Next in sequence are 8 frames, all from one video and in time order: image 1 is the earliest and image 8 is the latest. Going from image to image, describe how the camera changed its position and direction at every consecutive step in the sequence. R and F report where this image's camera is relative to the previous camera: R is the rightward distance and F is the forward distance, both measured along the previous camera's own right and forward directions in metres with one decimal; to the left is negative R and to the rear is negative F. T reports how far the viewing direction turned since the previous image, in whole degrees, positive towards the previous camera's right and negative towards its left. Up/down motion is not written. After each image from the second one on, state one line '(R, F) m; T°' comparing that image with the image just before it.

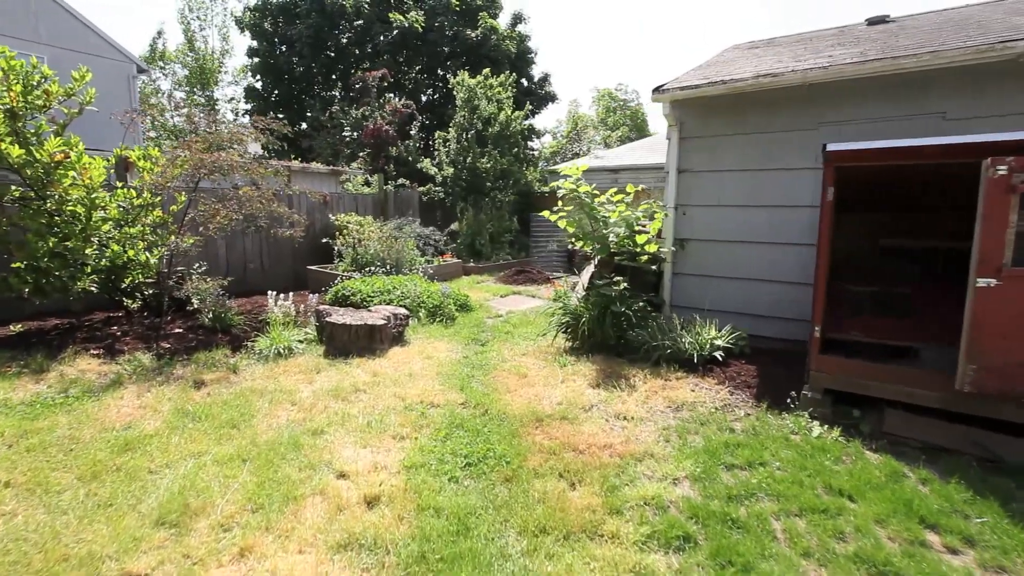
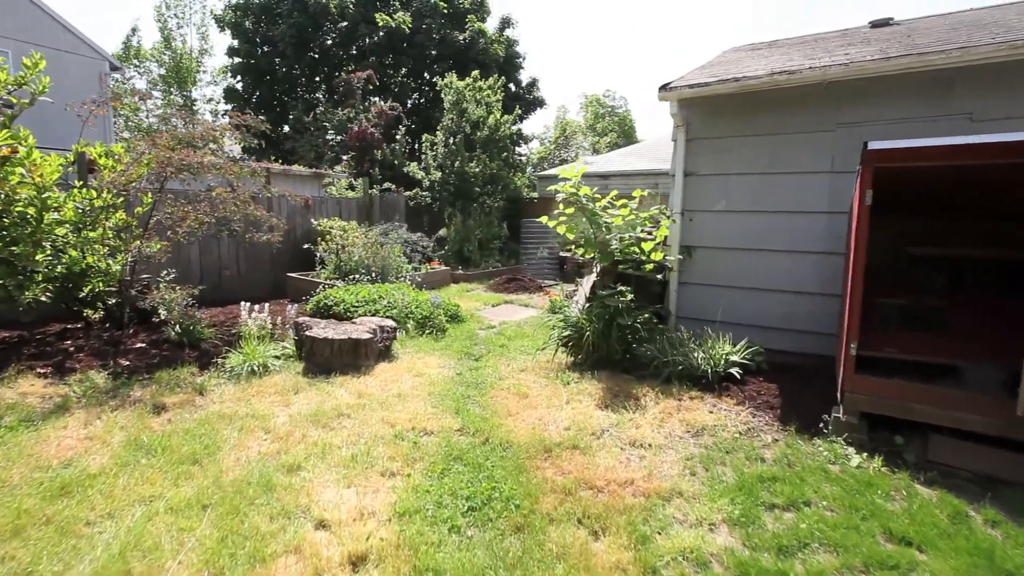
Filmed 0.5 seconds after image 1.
(-0.1, +0.3) m; +2°
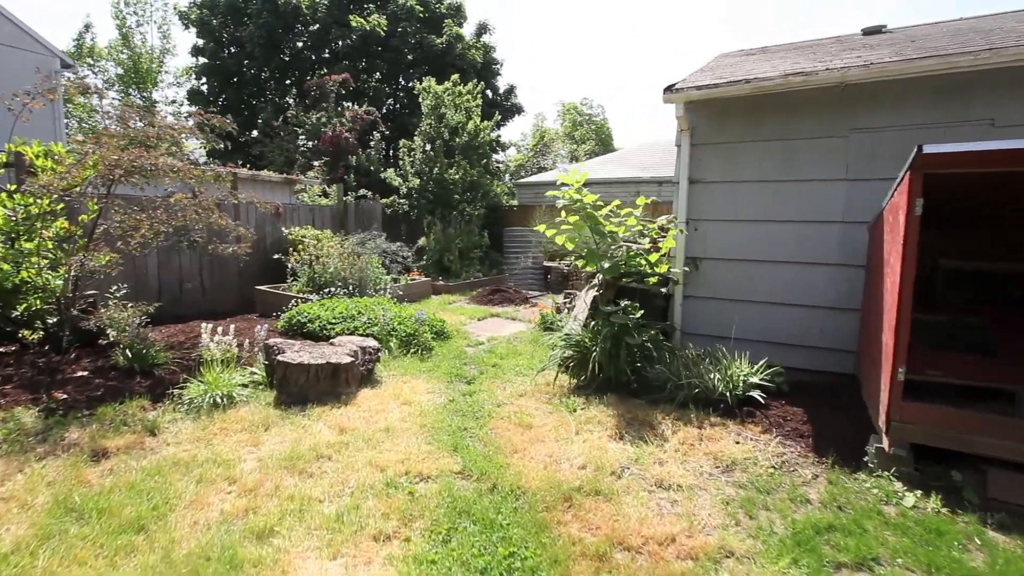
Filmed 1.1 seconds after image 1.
(-0.2, +0.4) m; +3°
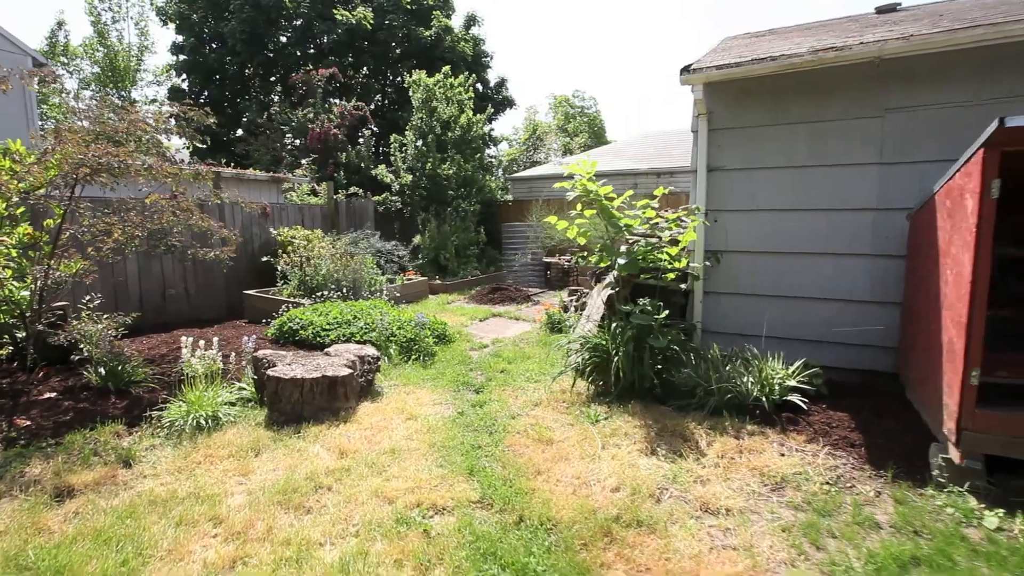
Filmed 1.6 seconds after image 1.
(-0.1, +0.3) m; +1°
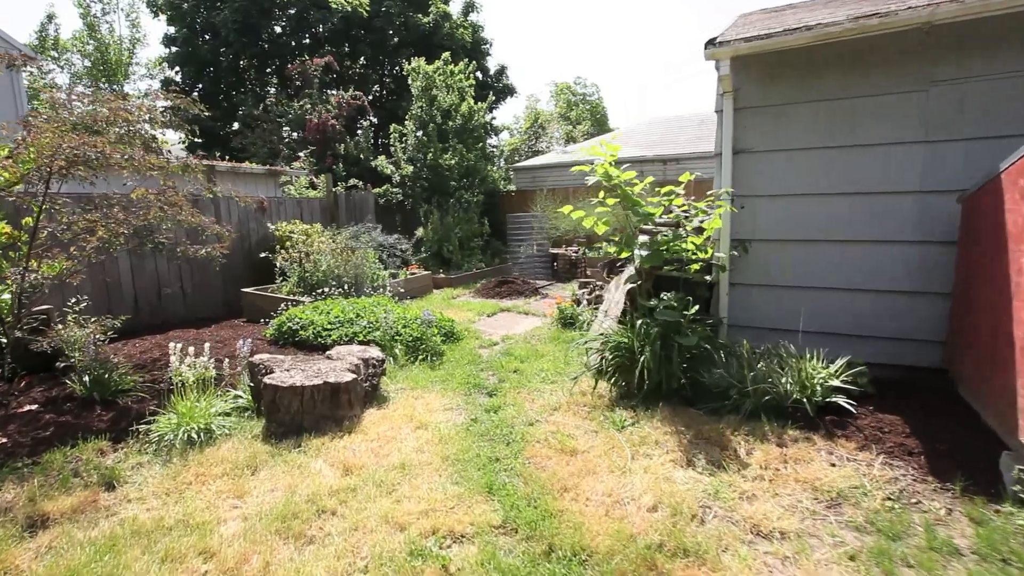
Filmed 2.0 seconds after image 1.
(-0.1, +0.3) m; 0°
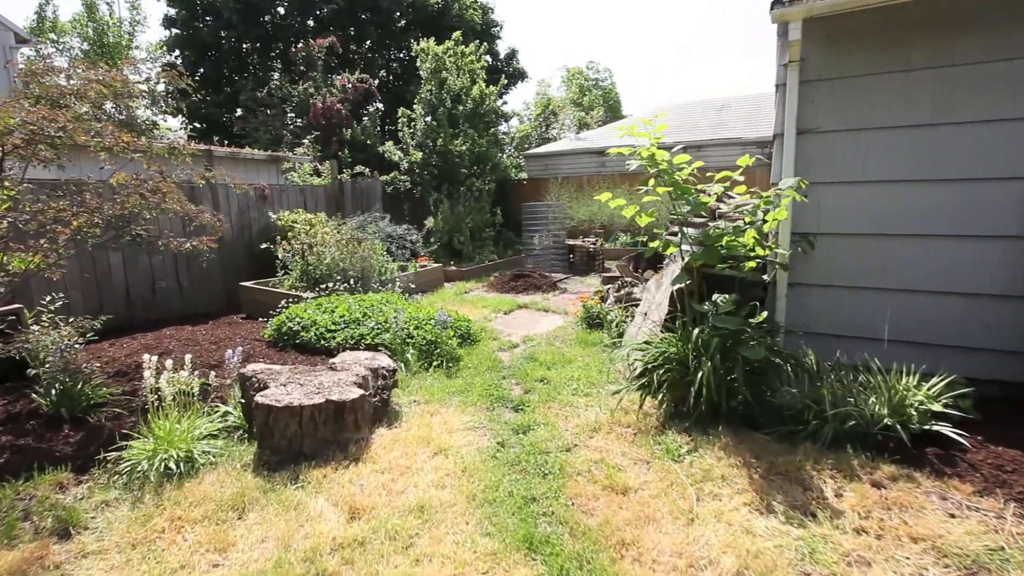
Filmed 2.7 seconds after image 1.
(-0.2, +0.5) m; -1°
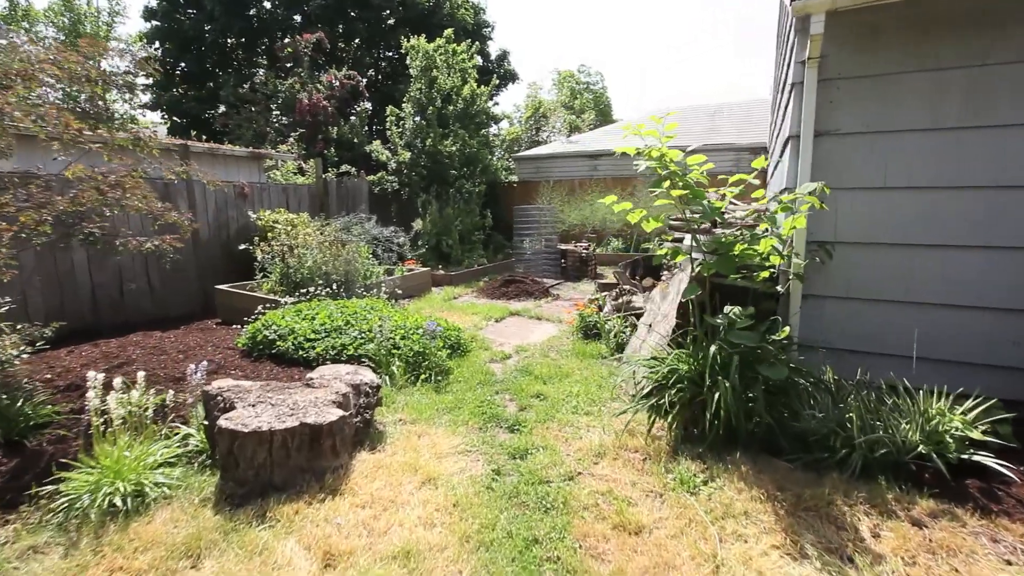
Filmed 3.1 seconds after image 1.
(-0.1, +0.3) m; +2°
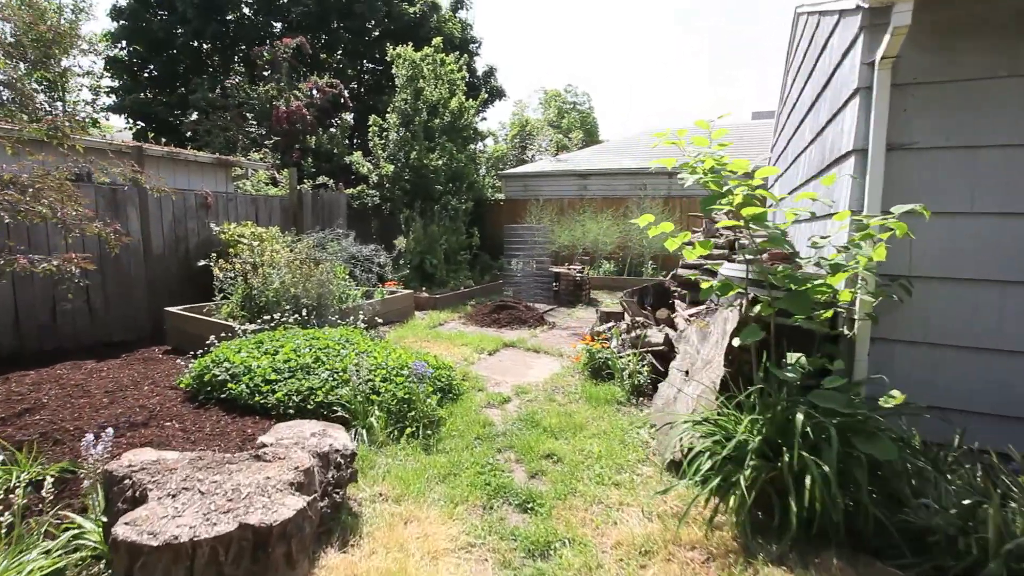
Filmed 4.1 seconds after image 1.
(-0.2, +0.6) m; +3°
